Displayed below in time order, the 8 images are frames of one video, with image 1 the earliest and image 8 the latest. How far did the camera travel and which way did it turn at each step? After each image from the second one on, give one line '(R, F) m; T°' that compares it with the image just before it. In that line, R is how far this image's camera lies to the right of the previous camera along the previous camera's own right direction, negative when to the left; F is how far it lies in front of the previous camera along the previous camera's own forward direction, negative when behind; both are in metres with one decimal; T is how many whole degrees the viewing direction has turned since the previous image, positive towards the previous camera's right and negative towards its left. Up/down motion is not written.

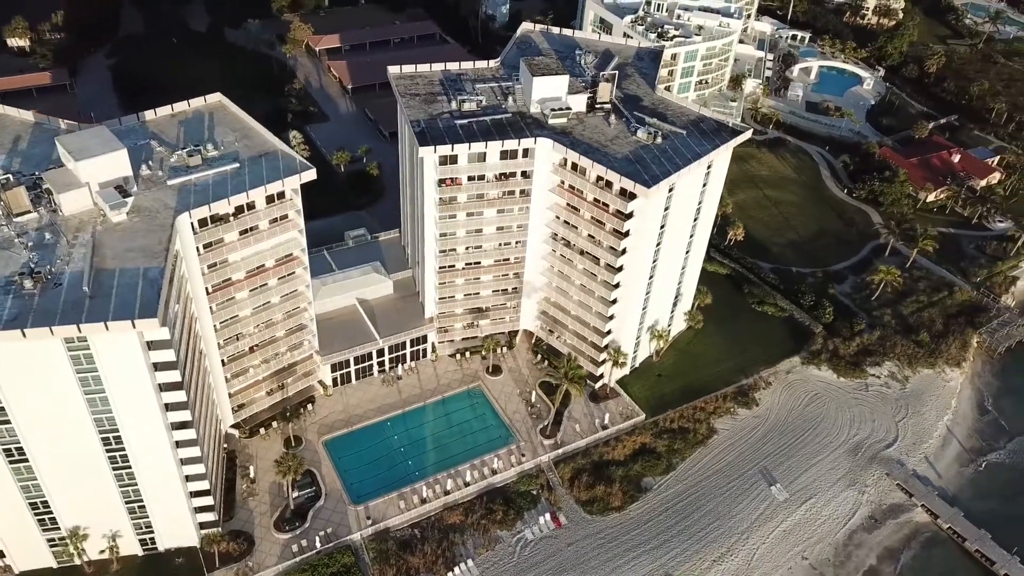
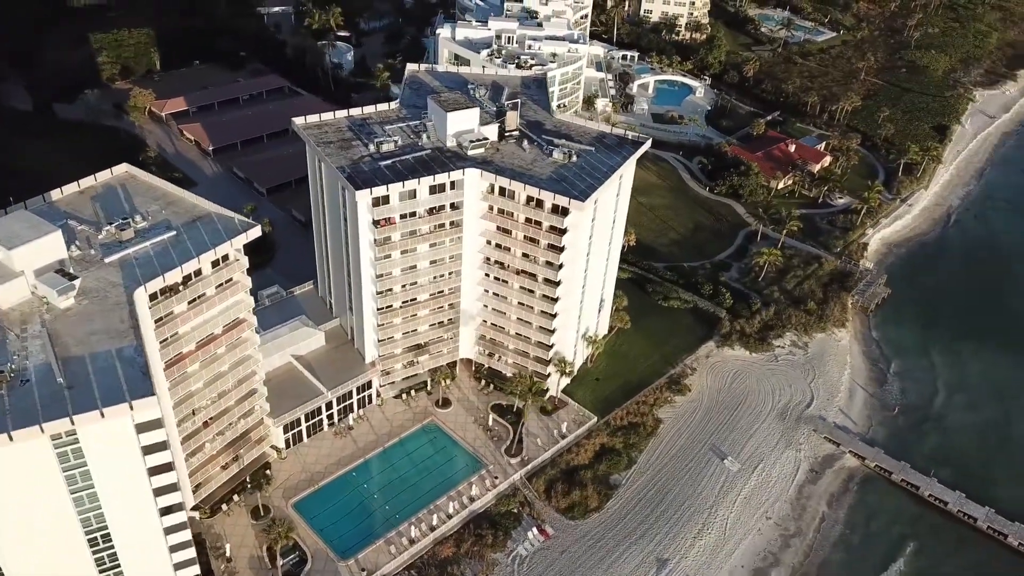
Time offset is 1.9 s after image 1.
(-6.7, -0.7) m; +12°
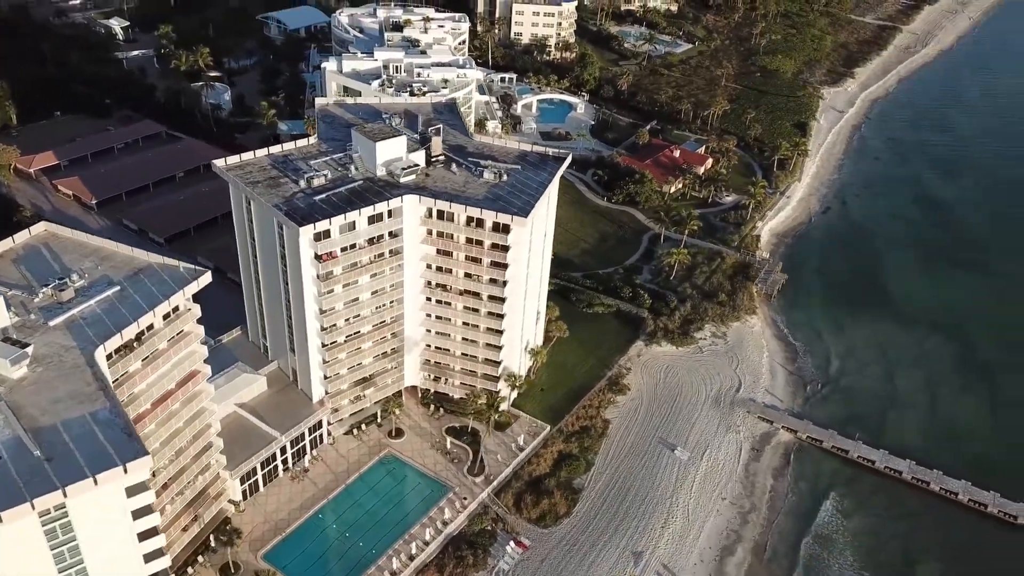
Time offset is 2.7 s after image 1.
(-4.6, -0.6) m; +9°
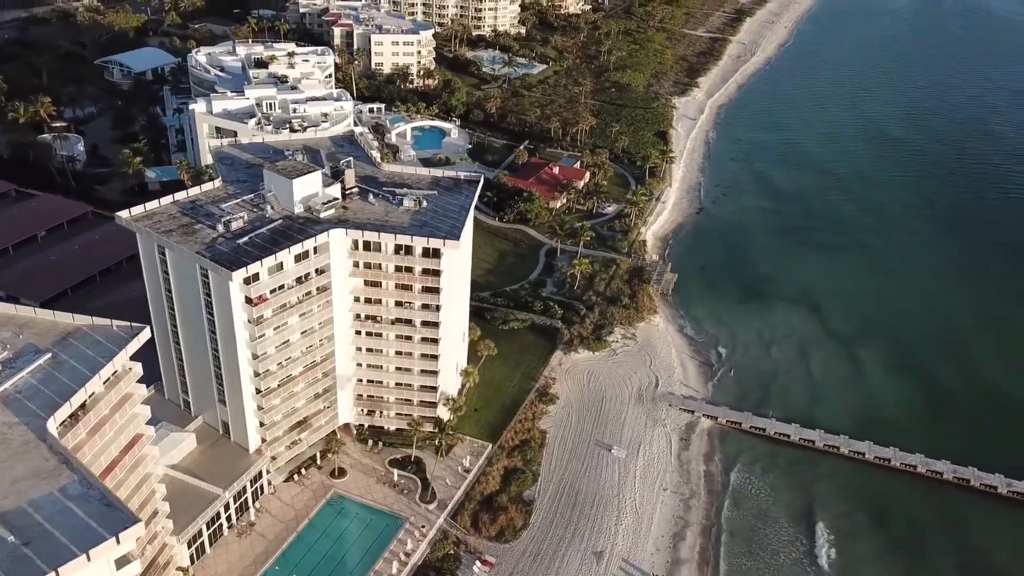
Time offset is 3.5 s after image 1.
(-4.8, -0.5) m; +10°
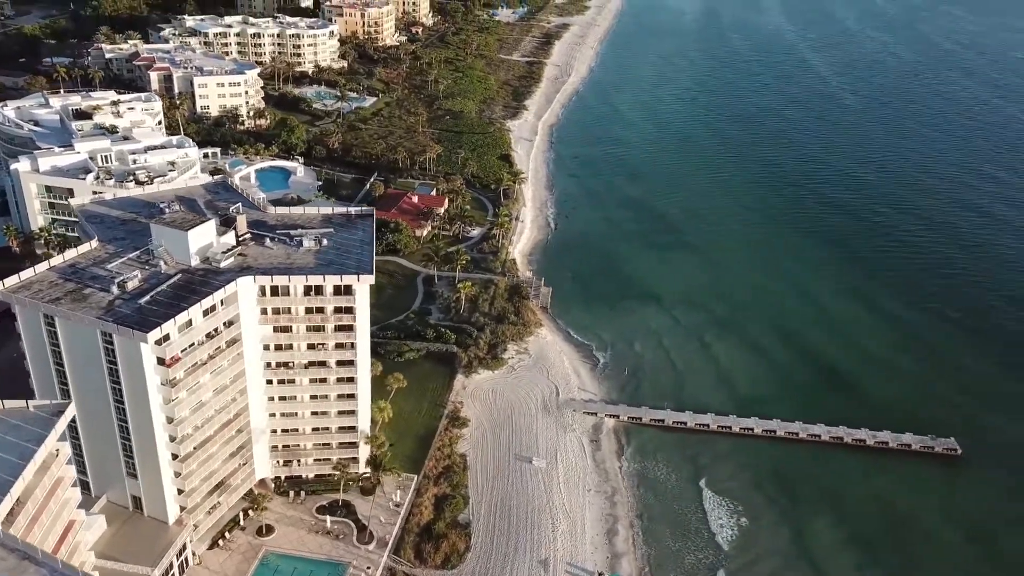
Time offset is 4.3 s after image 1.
(-5.7, -0.6) m; +13°
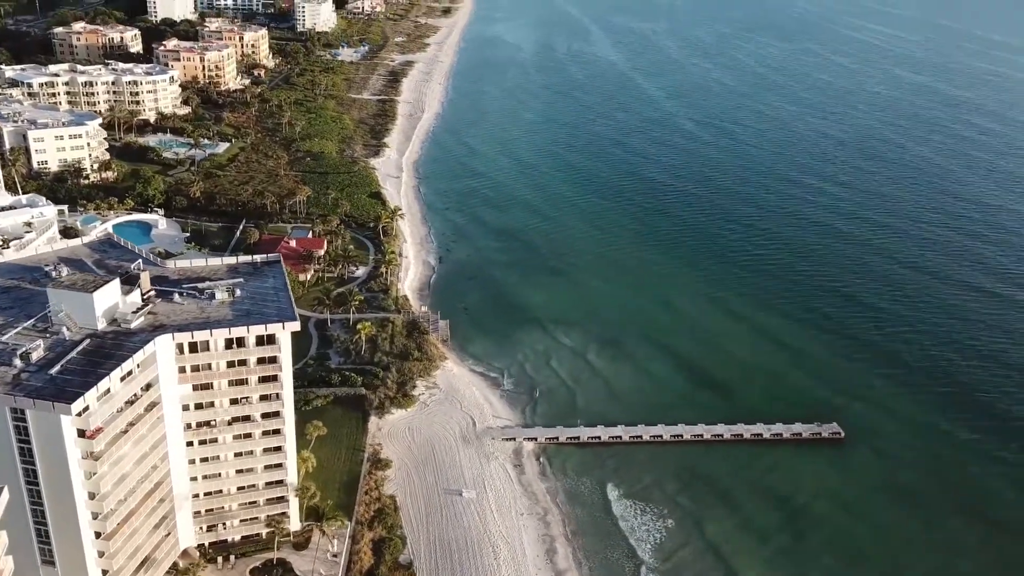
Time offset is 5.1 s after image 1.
(-4.8, -0.6) m; +11°
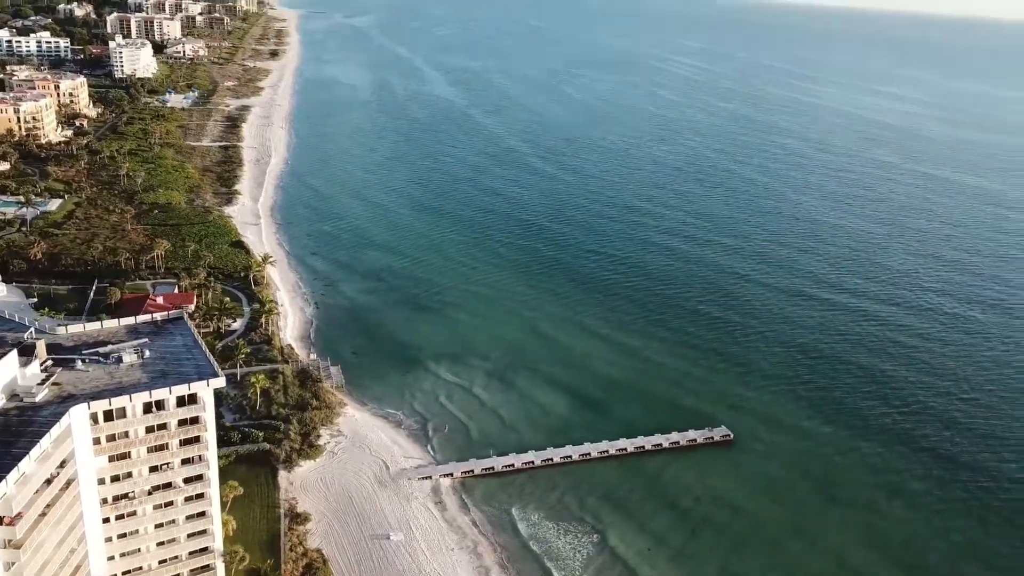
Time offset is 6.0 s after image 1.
(-5.3, -0.9) m; +12°
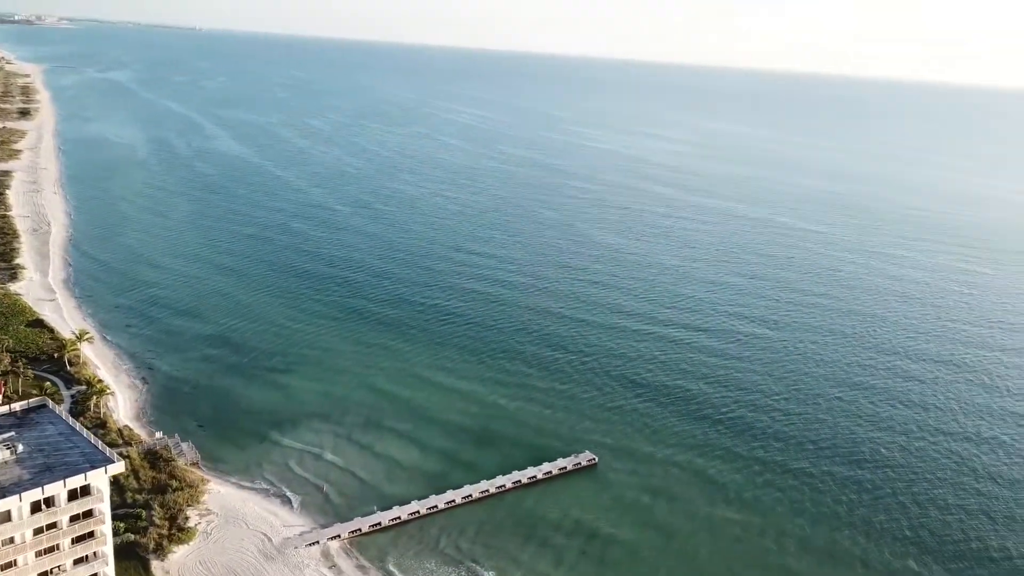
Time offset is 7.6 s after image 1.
(-7.0, -1.2) m; +15°
